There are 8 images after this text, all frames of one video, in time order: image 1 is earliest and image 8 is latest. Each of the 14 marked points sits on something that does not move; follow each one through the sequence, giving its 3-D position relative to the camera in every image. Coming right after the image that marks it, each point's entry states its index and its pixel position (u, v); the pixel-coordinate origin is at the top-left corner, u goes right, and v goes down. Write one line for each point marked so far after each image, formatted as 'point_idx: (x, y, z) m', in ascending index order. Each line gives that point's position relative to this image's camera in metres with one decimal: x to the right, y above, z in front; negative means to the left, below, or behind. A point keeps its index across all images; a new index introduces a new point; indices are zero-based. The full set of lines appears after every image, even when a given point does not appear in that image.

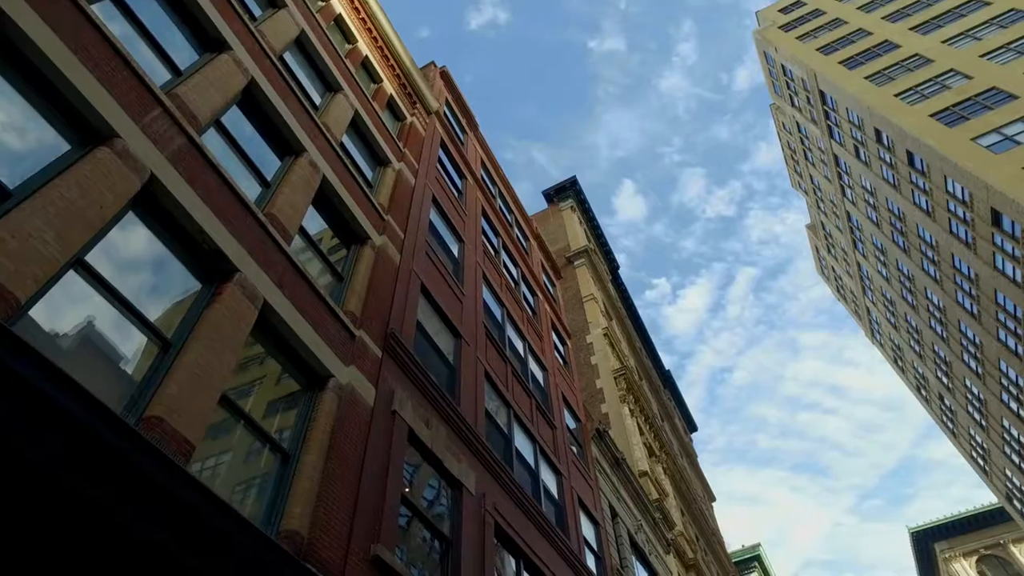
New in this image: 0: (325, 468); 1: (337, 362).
0: (-3.3, -3.2, +10.0) m
1: (-3.6, -1.5, +11.7) m
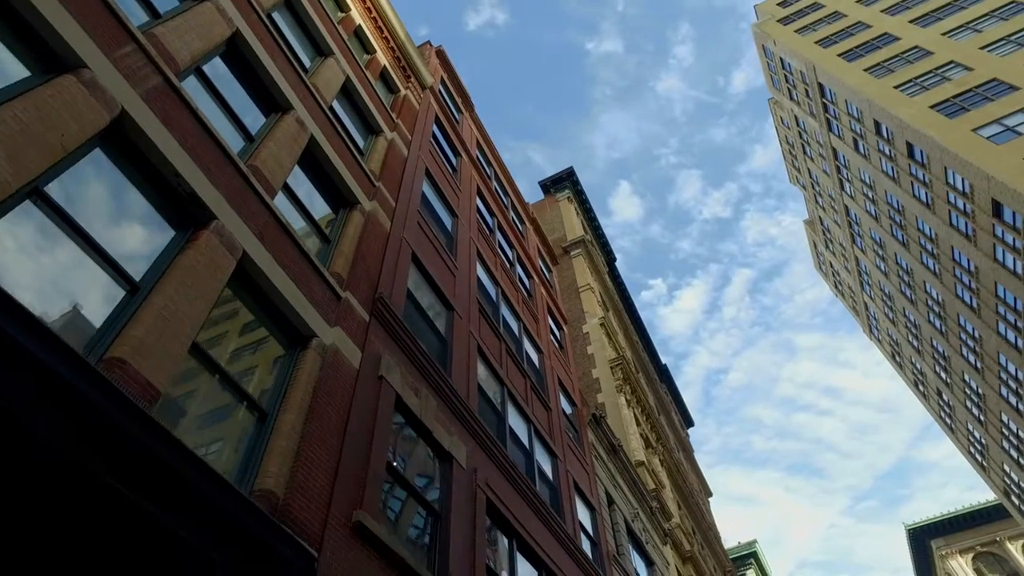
0: (-3.4, -2.4, +9.4) m
1: (-3.7, -0.7, +11.1) m
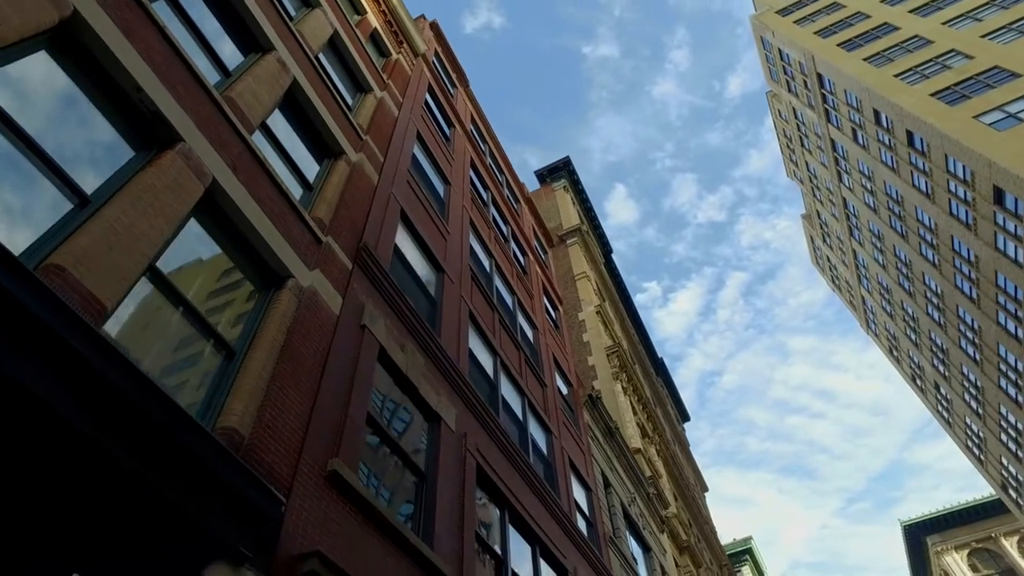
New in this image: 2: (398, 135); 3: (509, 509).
0: (-3.6, -1.2, +8.5) m
1: (-3.9, +0.4, +10.3) m
2: (-3.6, +4.8, +17.5) m
3: (0.0, -5.5, +13.9) m
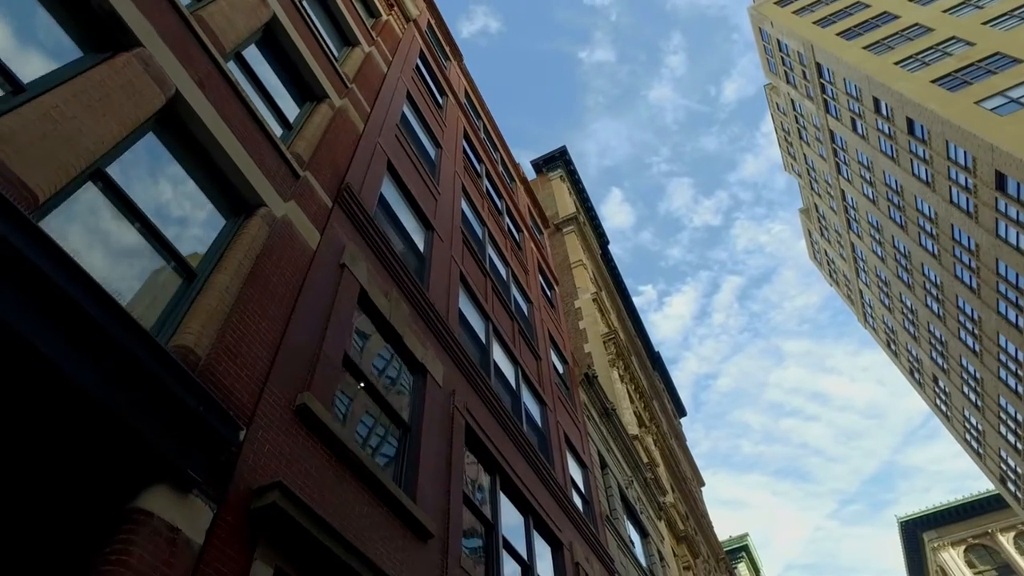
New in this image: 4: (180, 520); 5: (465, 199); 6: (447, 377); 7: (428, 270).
0: (-3.7, -0.1, +7.7) m
1: (-4.0, +1.6, +9.5) m
2: (-3.7, +5.9, +16.7) m
3: (-0.2, -4.4, +13.1) m
4: (-3.1, -2.3, +5.4) m
5: (-1.6, +3.1, +19.8) m
6: (-1.4, -1.9, +12.0) m
7: (-2.1, +0.4, +13.7) m
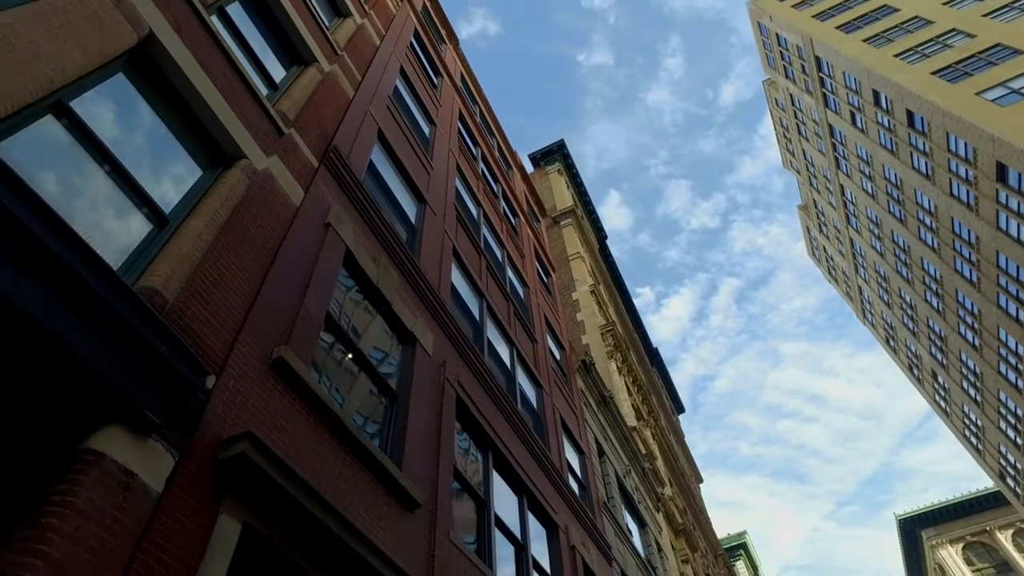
0: (-3.8, +0.6, +7.3) m
1: (-4.1, +2.3, +9.0) m
2: (-3.9, +6.5, +16.3) m
3: (-0.4, -3.7, +12.7) m
4: (-3.3, -1.6, +4.9) m
5: (-1.8, +3.8, +19.3) m
6: (-1.5, -1.2, +11.6) m
7: (-2.2, +1.1, +13.2) m
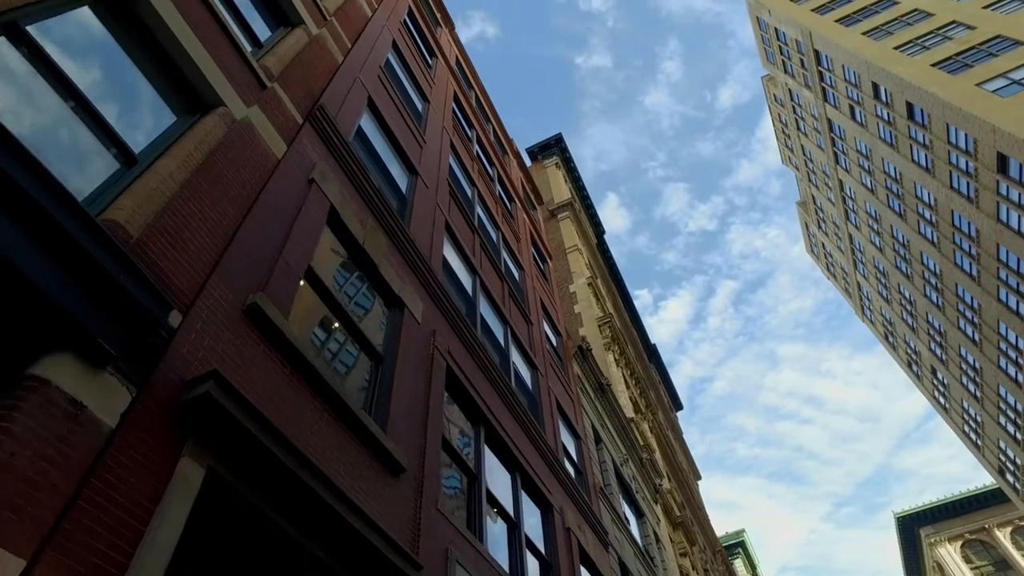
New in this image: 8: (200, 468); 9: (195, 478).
0: (-3.9, +1.3, +6.9) m
1: (-4.3, +2.9, +8.6) m
2: (-4.0, +7.2, +15.9) m
3: (-0.5, -3.1, +12.3) m
4: (-3.4, -1.0, +4.5) m
5: (-2.0, +4.4, +18.9) m
6: (-1.7, -0.6, +11.2) m
7: (-2.3, +1.8, +12.8) m
8: (-2.9, -1.6, +5.1) m
9: (-2.8, -1.7, +5.0) m
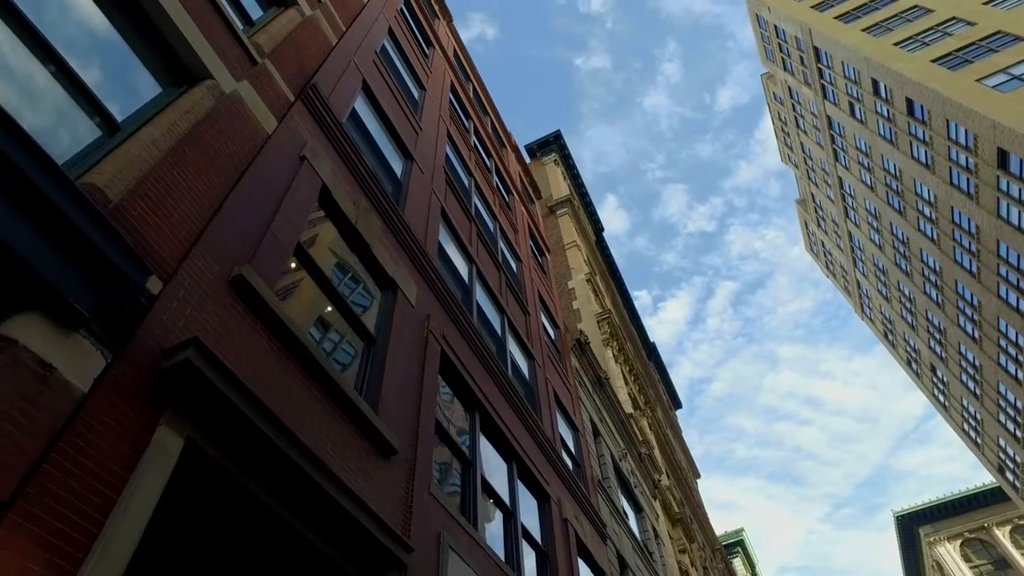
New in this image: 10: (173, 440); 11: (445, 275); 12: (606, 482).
0: (-4.0, +1.6, +6.7) m
1: (-4.3, +3.3, +8.4) m
2: (-4.1, +7.5, +15.7) m
3: (-0.6, -2.8, +12.1) m
4: (-3.5, -0.6, +4.3) m
5: (-2.0, +4.8, +18.7) m
6: (-1.8, -0.3, +11.0) m
7: (-2.4, +2.1, +12.6) m
8: (-2.9, -1.3, +4.9) m
9: (-2.9, -1.4, +4.8) m
10: (-2.9, -1.3, +4.9) m
11: (-1.6, +0.3, +13.0) m
12: (+3.3, -6.9, +20.0) m
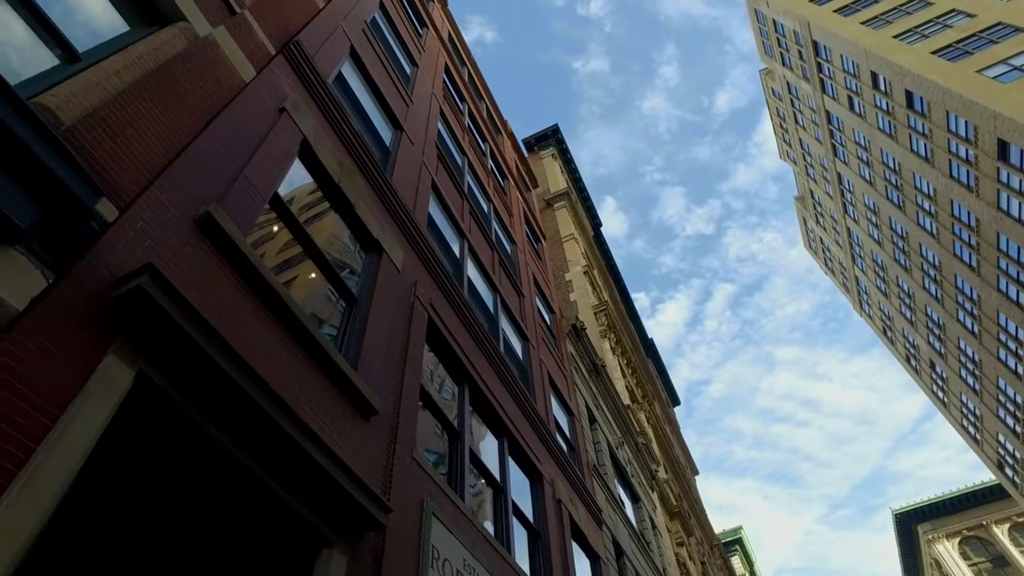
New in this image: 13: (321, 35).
0: (-4.2, +2.2, +6.3) m
1: (-4.5, +3.9, +8.0) m
2: (-4.2, +8.2, +15.3) m
3: (-0.8, -2.1, +11.7) m
4: (-3.6, 0.0, +3.9) m
5: (-2.2, +5.4, +18.4) m
6: (-1.9, +0.4, +10.6) m
7: (-2.6, +2.7, +12.2) m
8: (-3.1, -0.6, +4.5) m
9: (-3.1, -0.7, +4.4) m
10: (-3.1, -0.7, +4.5) m
11: (-1.8, +0.9, +12.6) m
12: (+3.1, -6.3, +19.6) m
13: (-3.9, +5.2, +11.5) m
